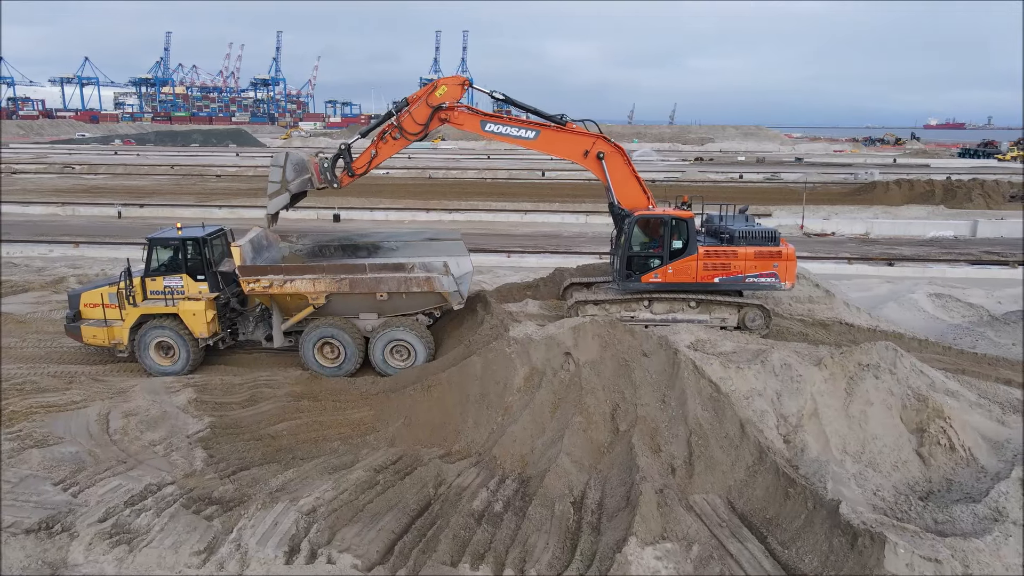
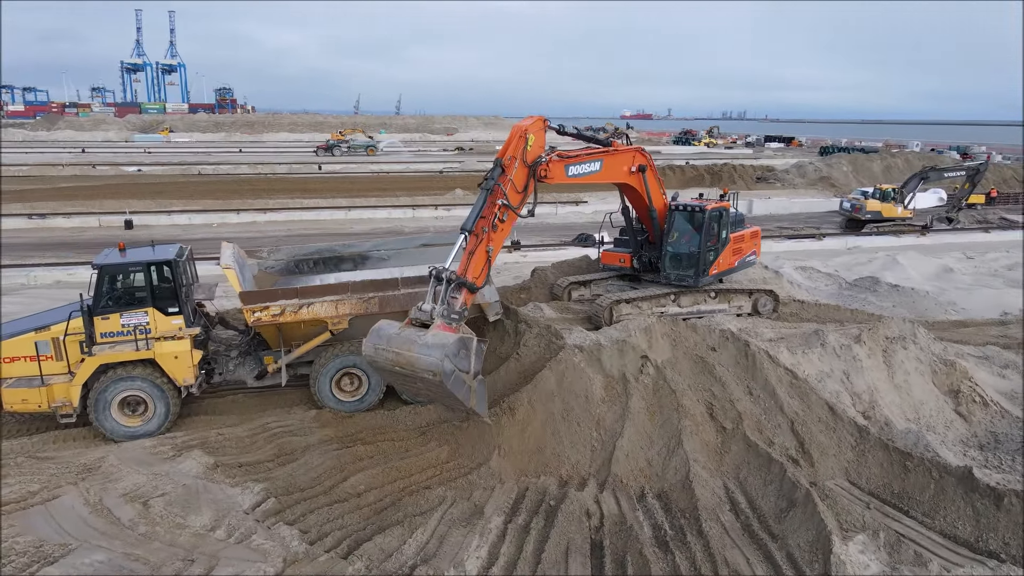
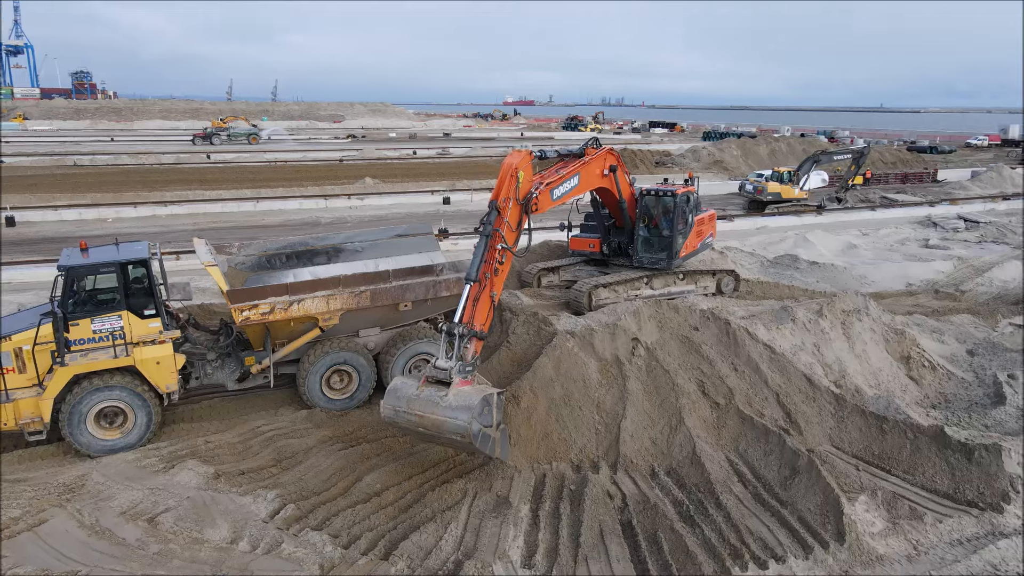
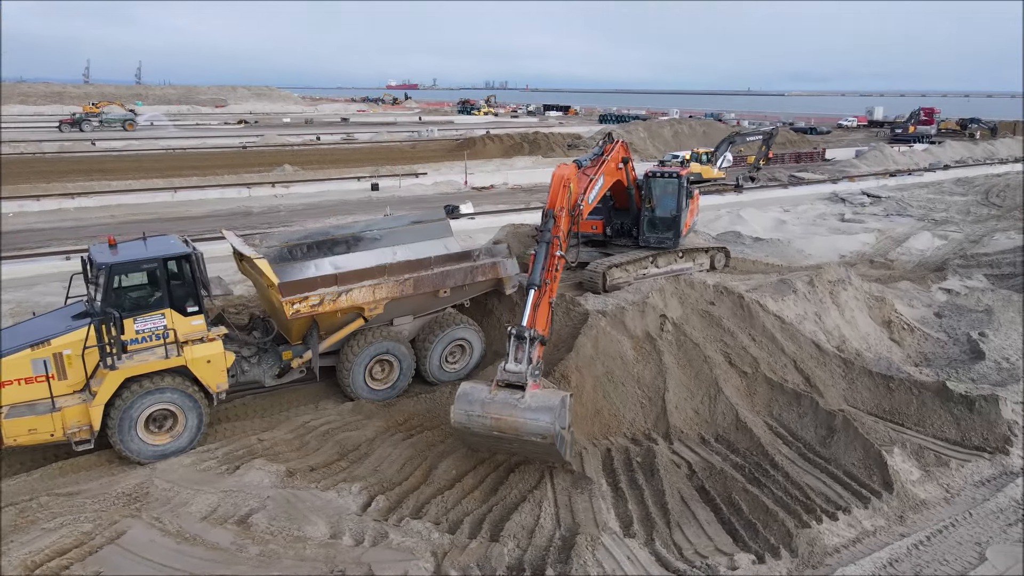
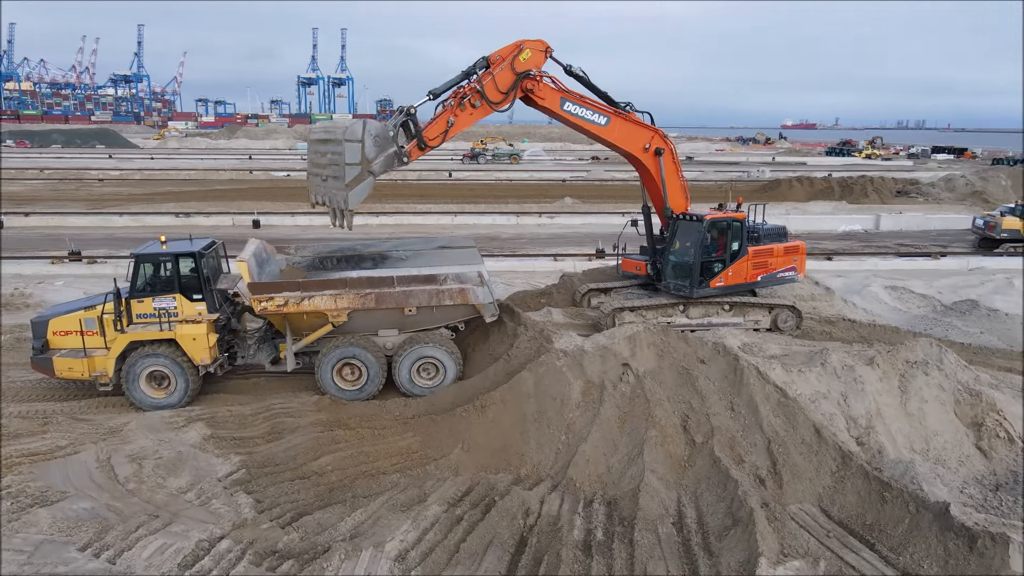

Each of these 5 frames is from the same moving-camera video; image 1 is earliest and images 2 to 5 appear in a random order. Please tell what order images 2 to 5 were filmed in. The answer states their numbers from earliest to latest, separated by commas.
5, 2, 3, 4
